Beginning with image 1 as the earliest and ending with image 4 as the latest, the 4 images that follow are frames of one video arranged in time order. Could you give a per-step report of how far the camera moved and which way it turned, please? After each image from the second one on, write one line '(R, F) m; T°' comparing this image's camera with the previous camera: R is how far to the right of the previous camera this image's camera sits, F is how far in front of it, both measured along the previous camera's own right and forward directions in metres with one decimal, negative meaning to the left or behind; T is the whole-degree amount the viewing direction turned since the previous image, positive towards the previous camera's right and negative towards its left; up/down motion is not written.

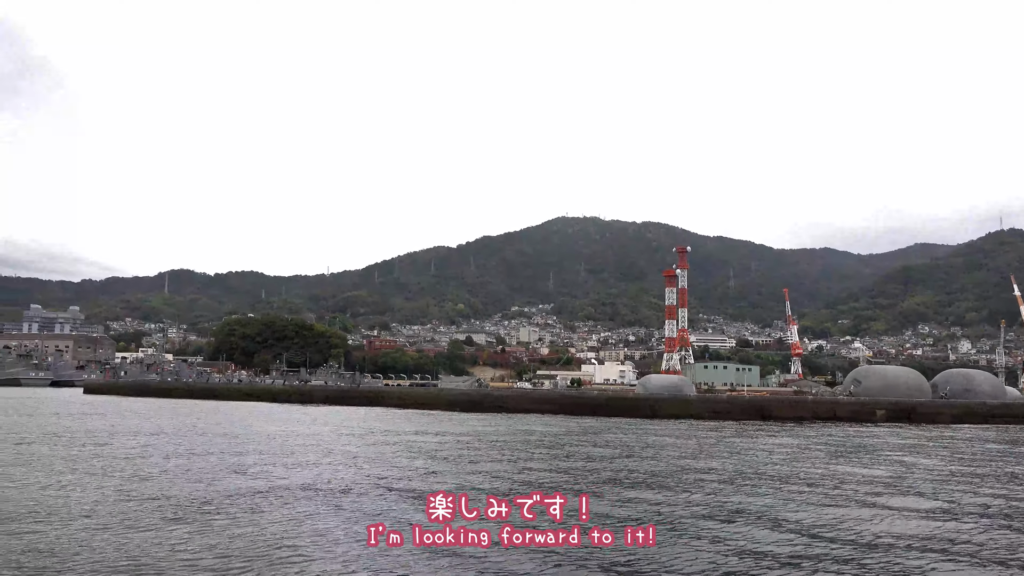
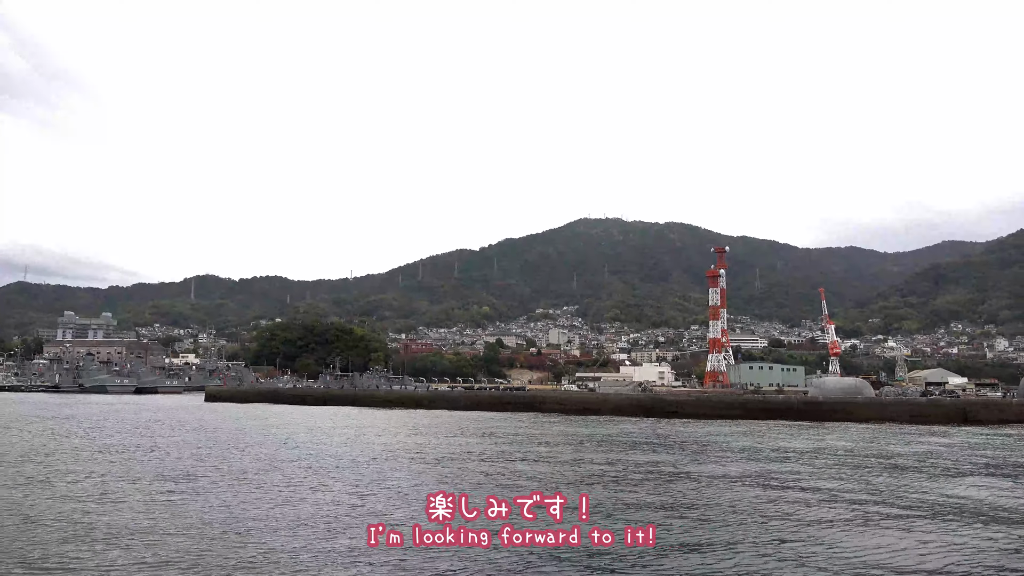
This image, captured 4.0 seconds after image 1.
(-5.4, +0.3) m; -1°
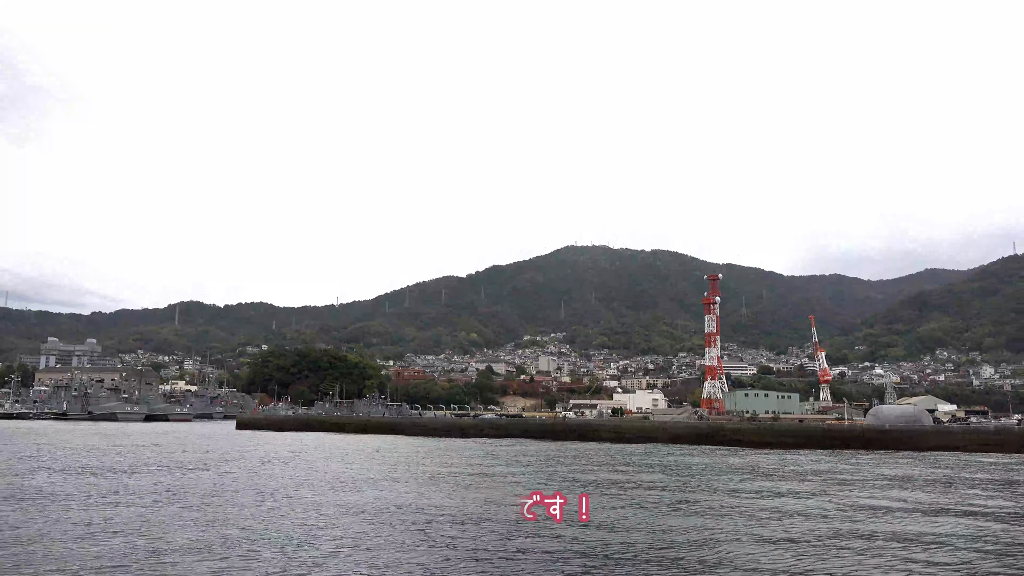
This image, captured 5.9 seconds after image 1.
(-2.6, -0.1) m; +1°
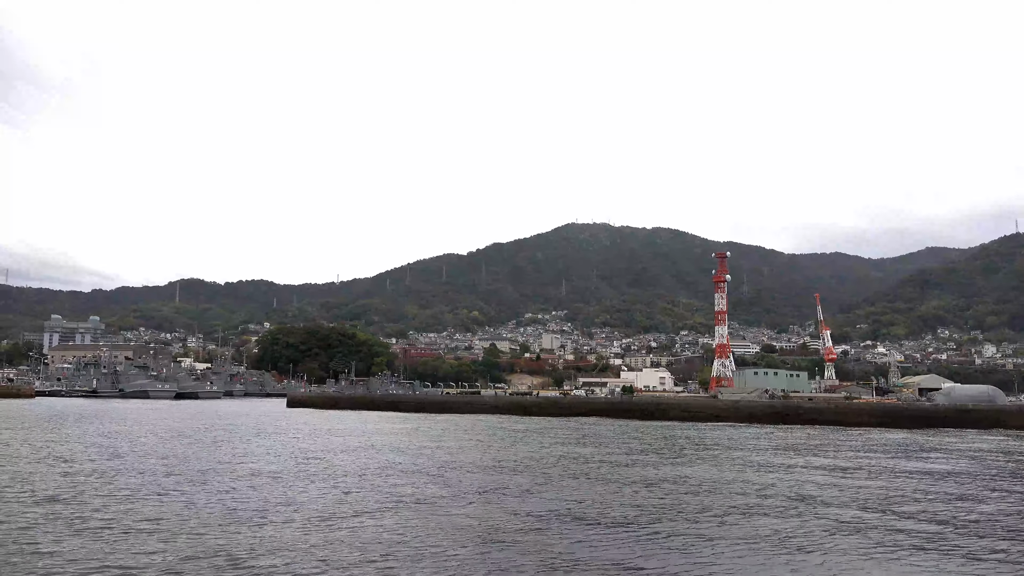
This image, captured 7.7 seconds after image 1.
(-2.8, +0.1) m; 0°
